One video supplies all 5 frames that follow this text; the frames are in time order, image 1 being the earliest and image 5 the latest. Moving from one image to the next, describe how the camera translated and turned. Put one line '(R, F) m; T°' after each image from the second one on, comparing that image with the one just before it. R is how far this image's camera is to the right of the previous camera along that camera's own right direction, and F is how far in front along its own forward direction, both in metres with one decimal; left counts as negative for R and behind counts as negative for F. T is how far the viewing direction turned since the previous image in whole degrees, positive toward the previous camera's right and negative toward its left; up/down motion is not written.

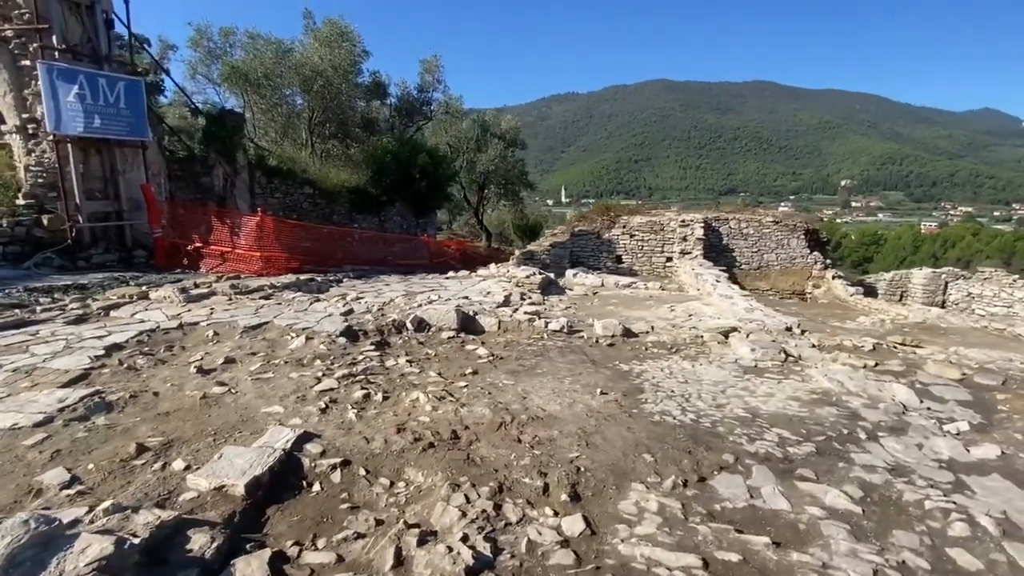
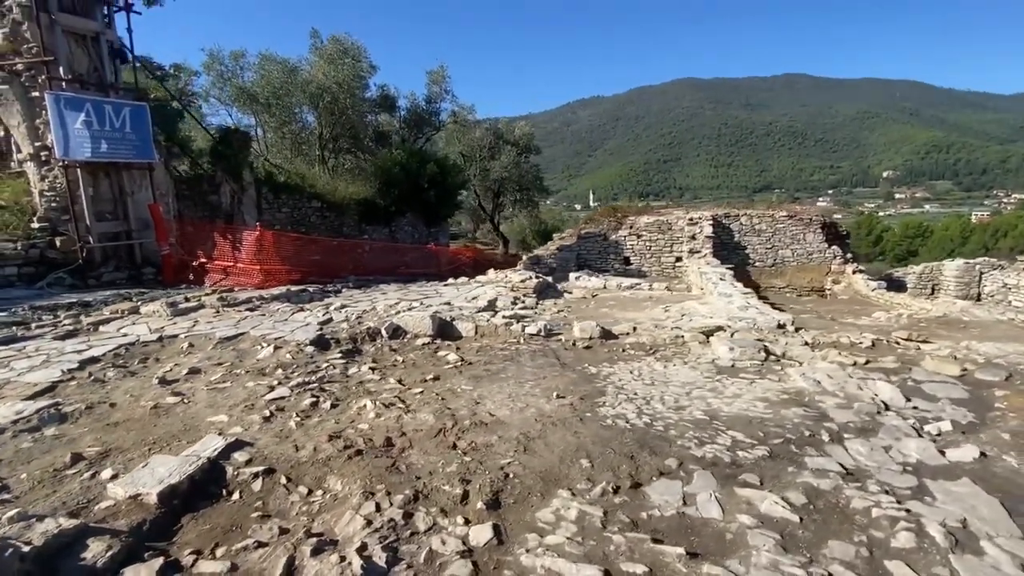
(+0.8, +0.1) m; -4°
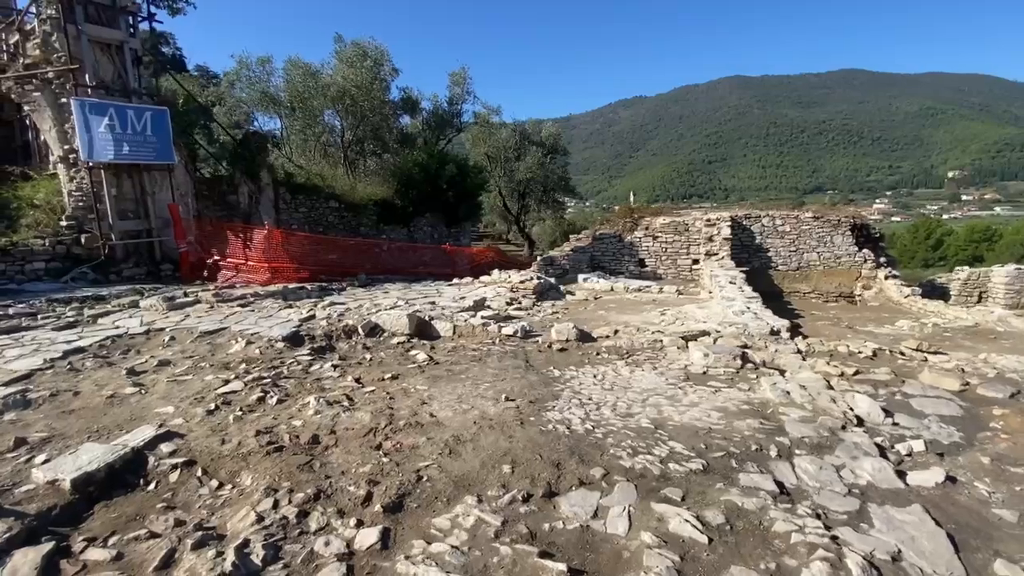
(+0.9, +0.2) m; -5°
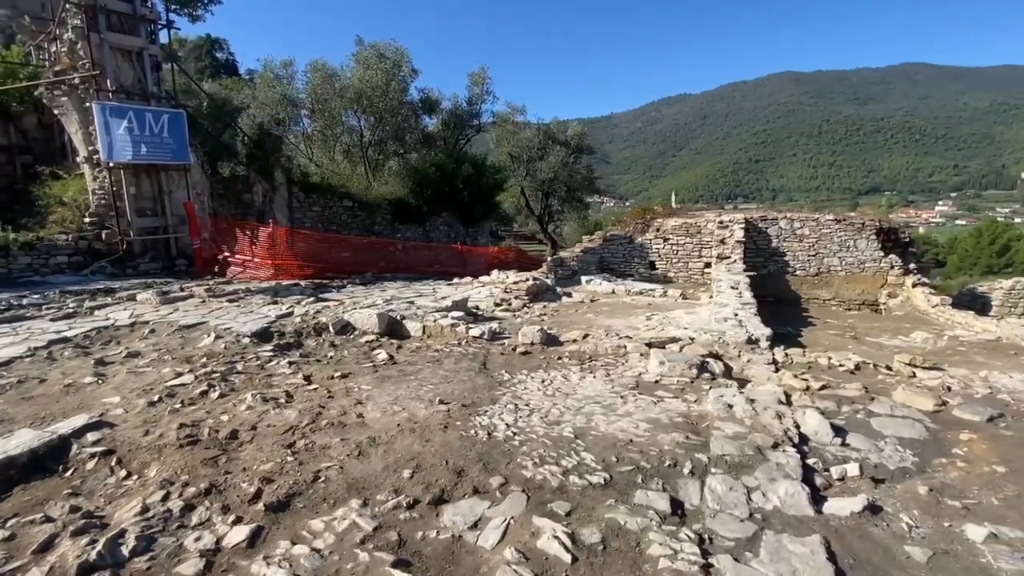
(+1.0, +0.1) m; -4°
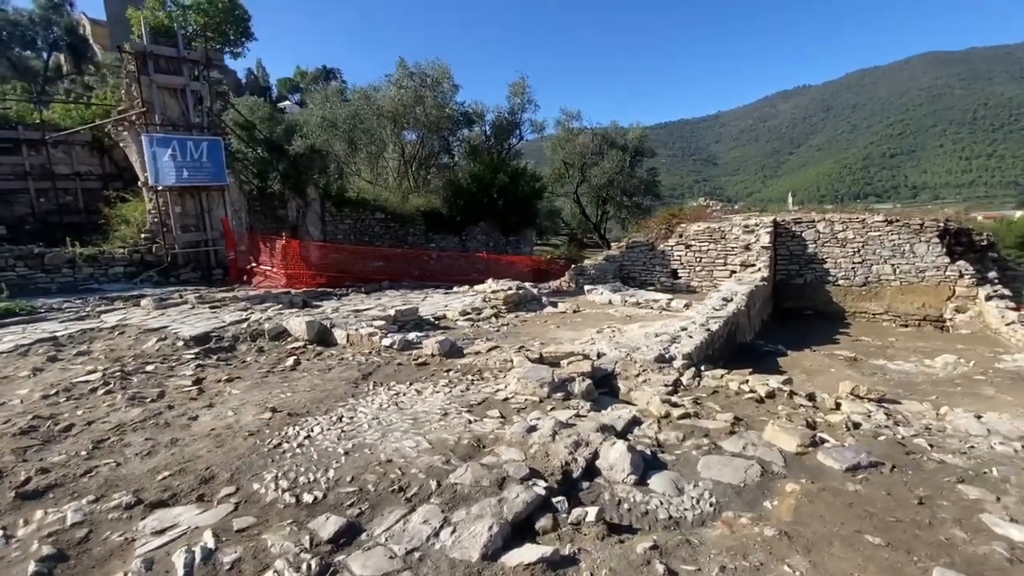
(+2.6, +0.4) m; -12°
